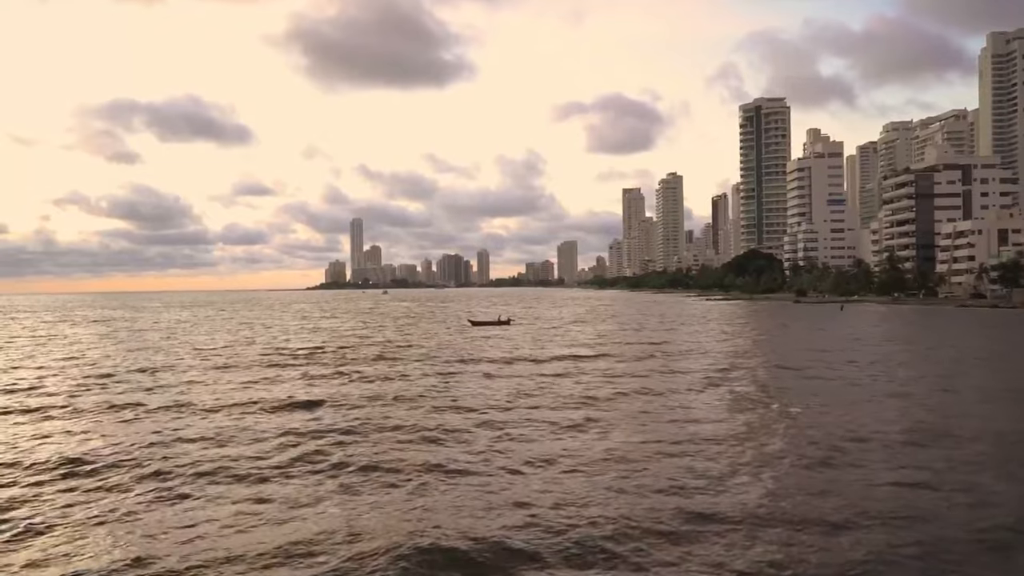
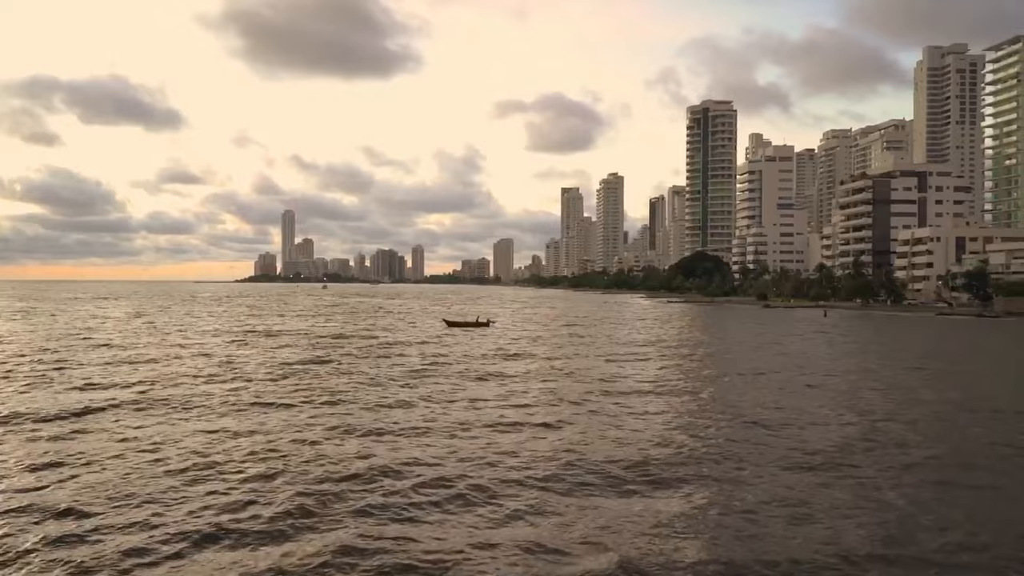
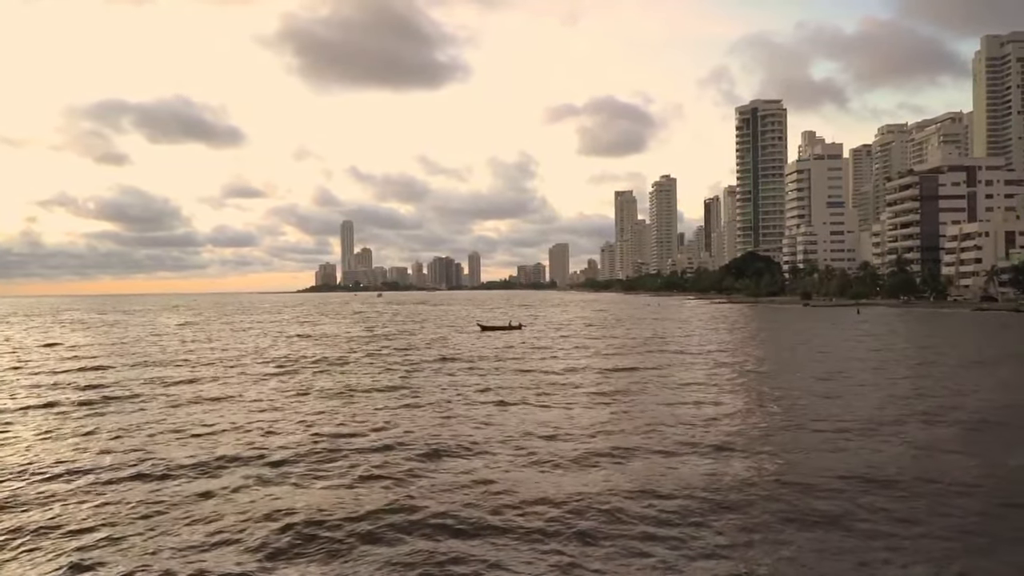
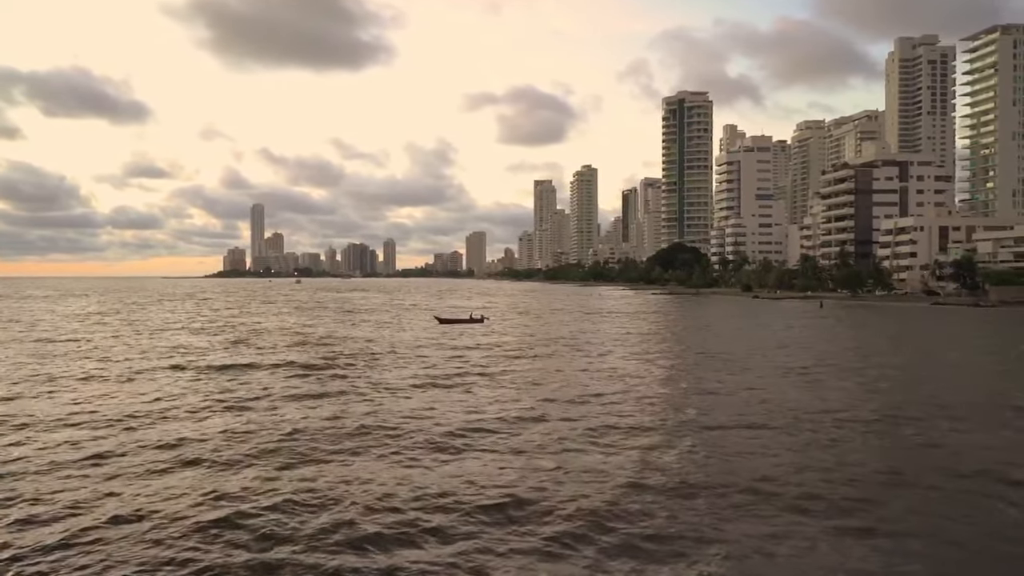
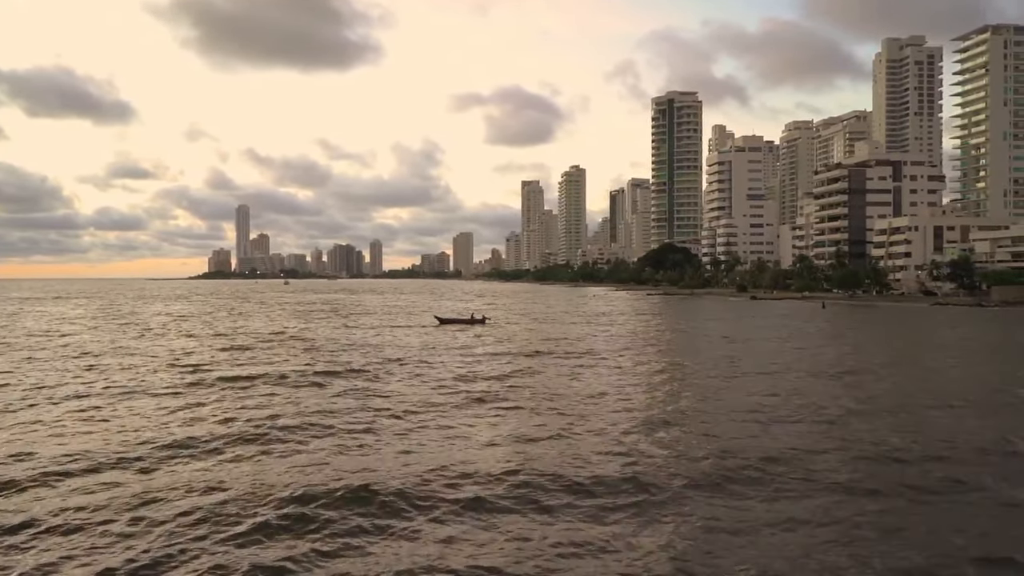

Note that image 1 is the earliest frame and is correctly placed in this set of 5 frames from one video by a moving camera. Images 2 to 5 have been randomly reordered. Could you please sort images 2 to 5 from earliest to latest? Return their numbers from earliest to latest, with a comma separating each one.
3, 2, 4, 5
